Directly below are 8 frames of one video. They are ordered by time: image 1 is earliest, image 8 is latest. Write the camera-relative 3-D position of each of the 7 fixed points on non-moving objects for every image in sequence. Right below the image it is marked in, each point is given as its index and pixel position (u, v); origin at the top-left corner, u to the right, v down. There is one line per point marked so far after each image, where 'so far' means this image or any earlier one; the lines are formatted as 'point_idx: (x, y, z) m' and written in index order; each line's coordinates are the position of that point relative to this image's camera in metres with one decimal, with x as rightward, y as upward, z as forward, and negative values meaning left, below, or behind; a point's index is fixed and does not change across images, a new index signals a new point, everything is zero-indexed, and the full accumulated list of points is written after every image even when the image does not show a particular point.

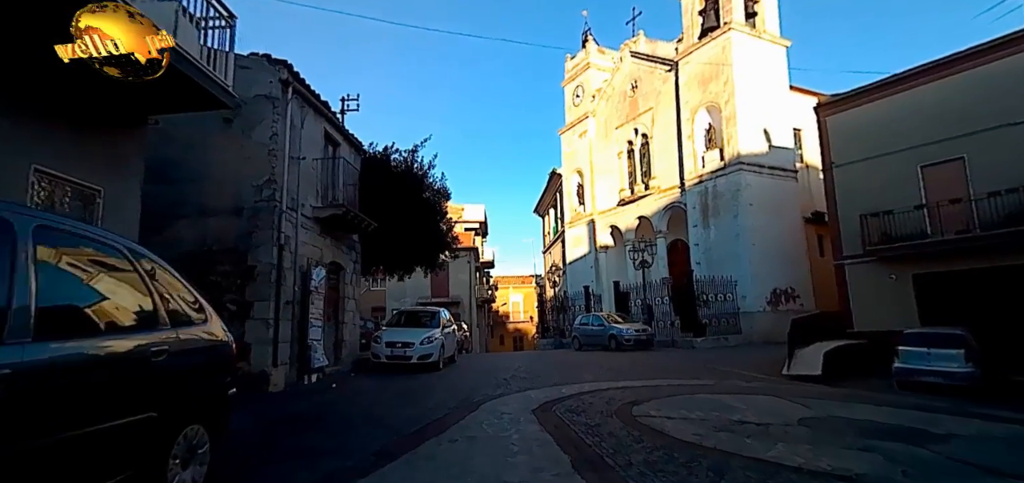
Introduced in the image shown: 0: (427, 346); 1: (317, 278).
0: (-2.1, -2.6, +12.5) m
1: (-4.2, -0.8, +10.8) m
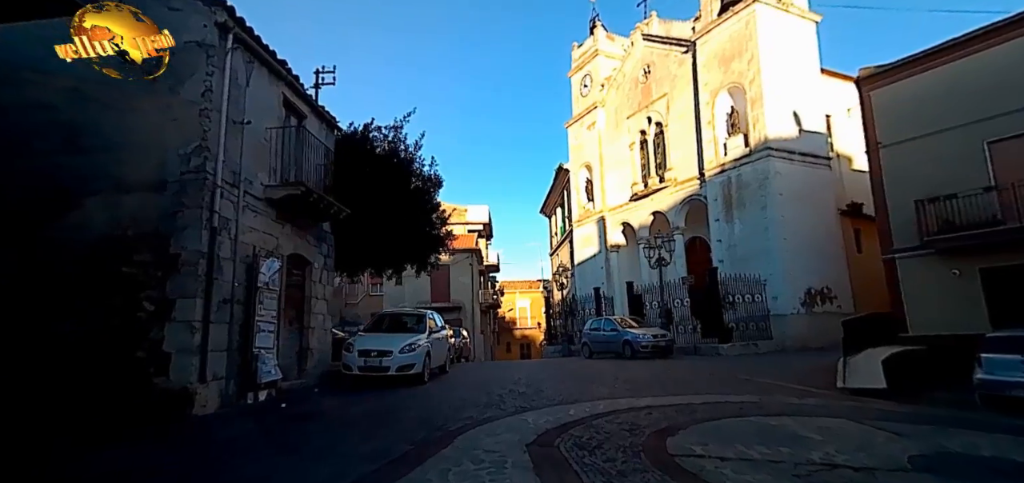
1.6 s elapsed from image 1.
0: (-2.1, -2.4, +10.4) m
1: (-4.3, -0.5, +8.8) m
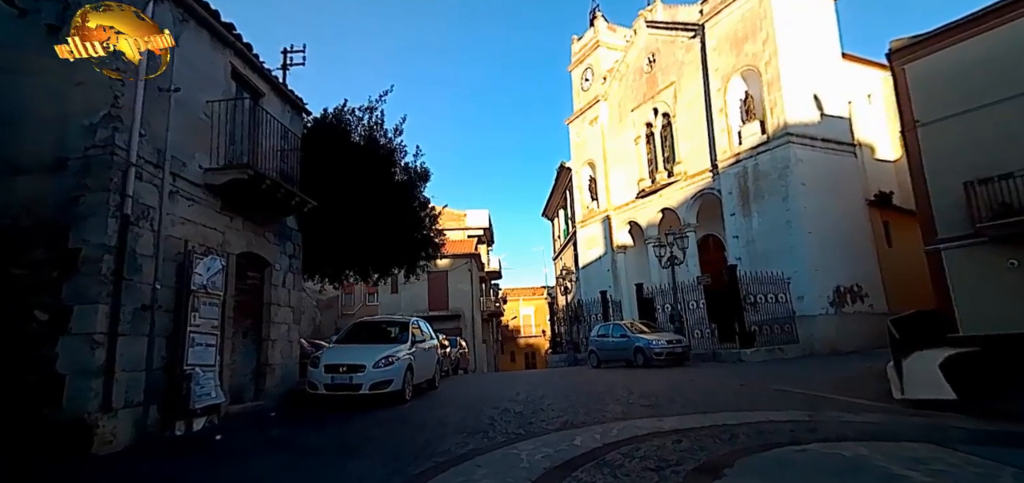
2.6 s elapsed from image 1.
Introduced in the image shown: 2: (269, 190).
0: (-2.2, -2.3, +8.8) m
1: (-4.4, -0.4, +7.3) m
2: (-4.0, +0.8, +8.4) m
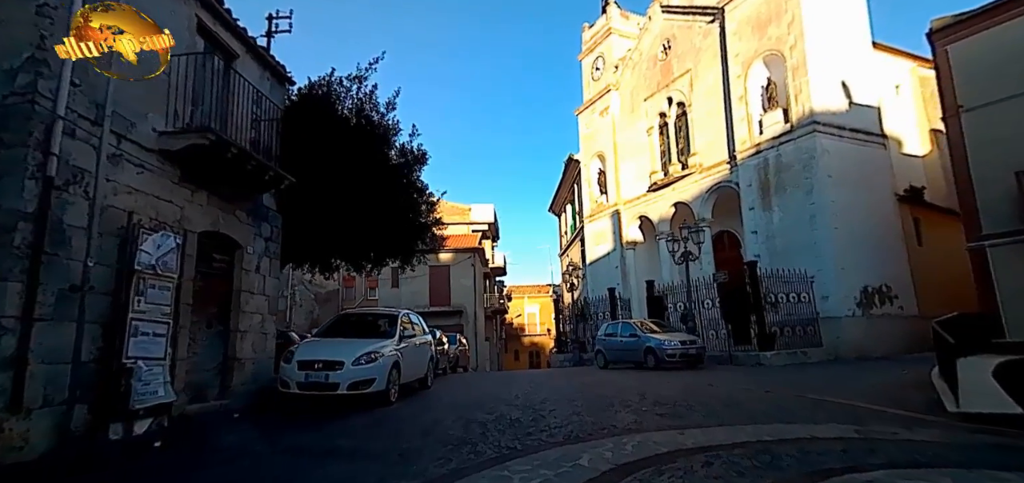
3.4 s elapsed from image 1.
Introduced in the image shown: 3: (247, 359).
0: (-2.2, -2.0, +7.8) m
1: (-4.4, -0.1, +6.3) m
2: (-4.0, +1.2, +7.3) m
3: (-4.3, -1.9, +8.3) m
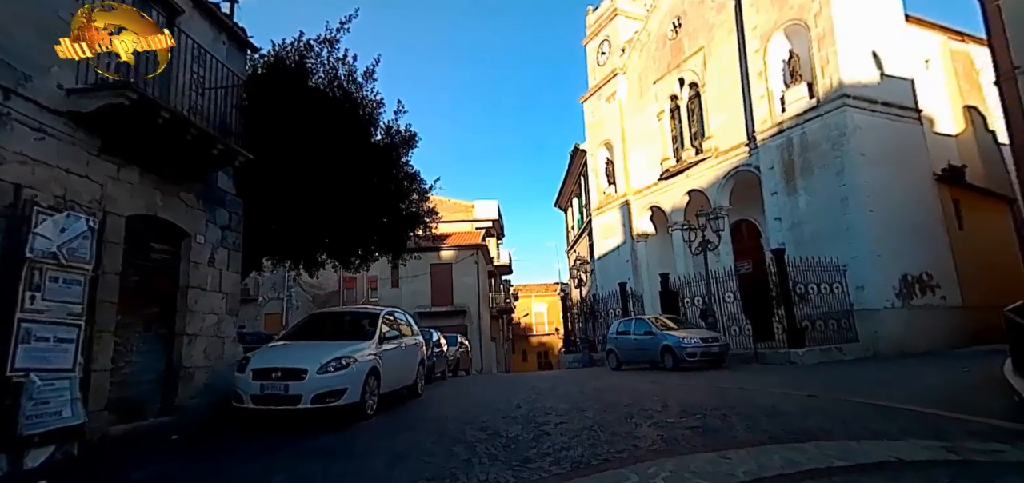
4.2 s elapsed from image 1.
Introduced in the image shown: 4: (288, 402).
0: (-2.3, -1.8, +6.5) m
1: (-4.5, +0.1, +5.0) m
2: (-4.1, +1.3, +6.1) m
3: (-4.4, -1.8, +7.0) m
4: (-2.8, -2.0, +6.3) m
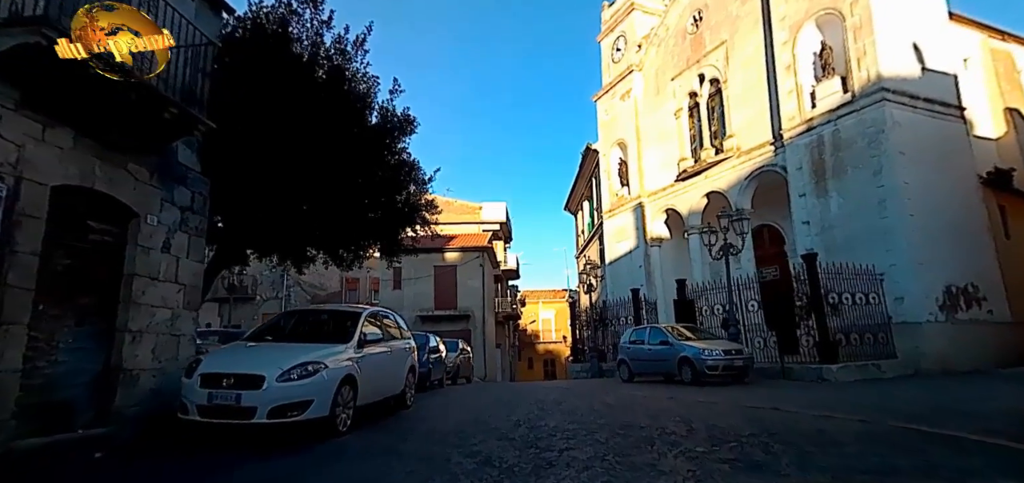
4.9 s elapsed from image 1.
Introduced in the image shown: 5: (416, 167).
0: (-2.3, -1.6, +5.4) m
1: (-4.5, +0.3, +4.0) m
2: (-4.1, +1.6, +5.1) m
3: (-4.4, -1.5, +6.0) m
4: (-2.8, -1.8, +5.2) m
5: (-2.2, +1.7, +11.7) m
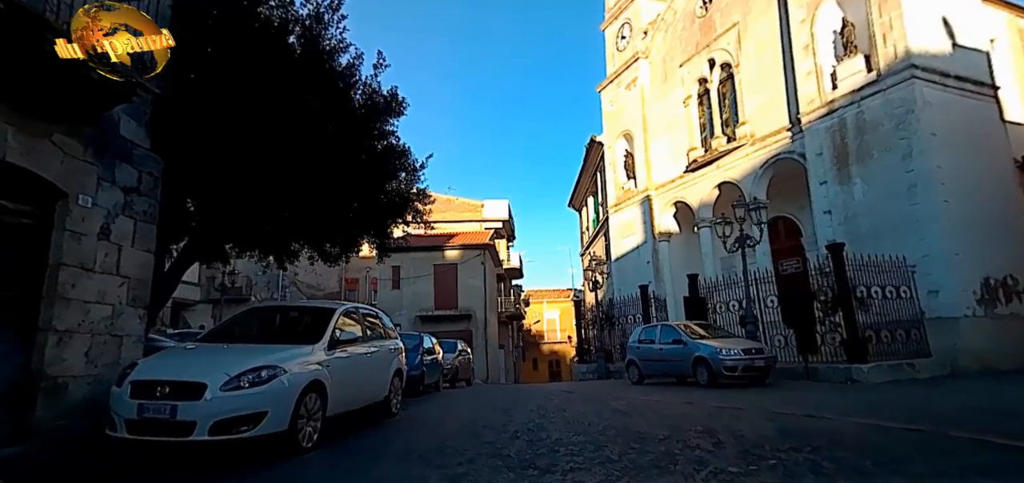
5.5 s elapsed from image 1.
0: (-2.3, -1.4, +4.5) m
1: (-4.6, +0.5, +3.1) m
2: (-4.1, +1.7, +4.2) m
3: (-4.4, -1.4, +5.1) m
4: (-2.9, -1.6, +4.3) m
5: (-2.2, +1.9, +10.8) m
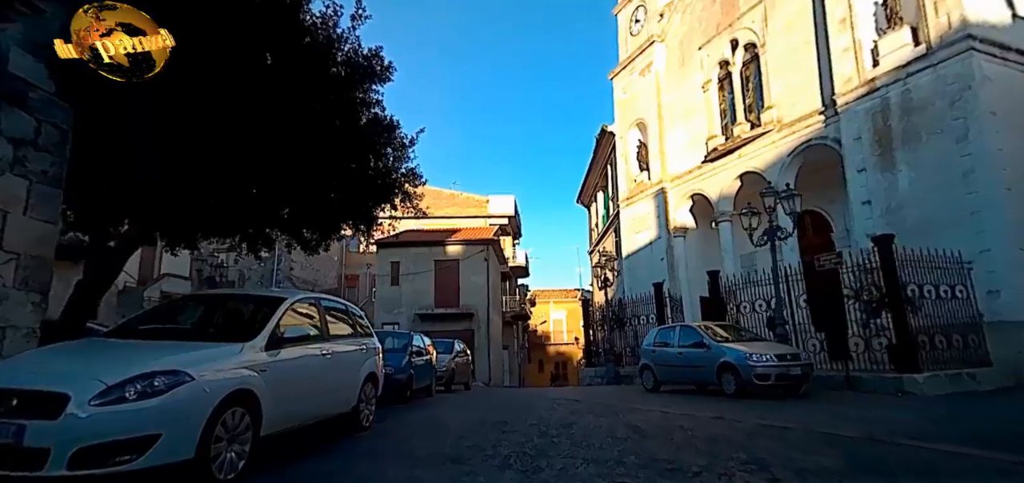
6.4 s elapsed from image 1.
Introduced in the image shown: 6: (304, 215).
0: (-2.4, -1.1, +3.3) m
1: (-4.7, +0.8, +1.9) m
2: (-4.2, +2.0, +3.0) m
3: (-4.5, -1.1, +3.9) m
4: (-2.9, -1.3, +3.0) m
5: (-2.2, +2.2, +9.5) m
6: (-3.6, +0.4, +9.3) m
